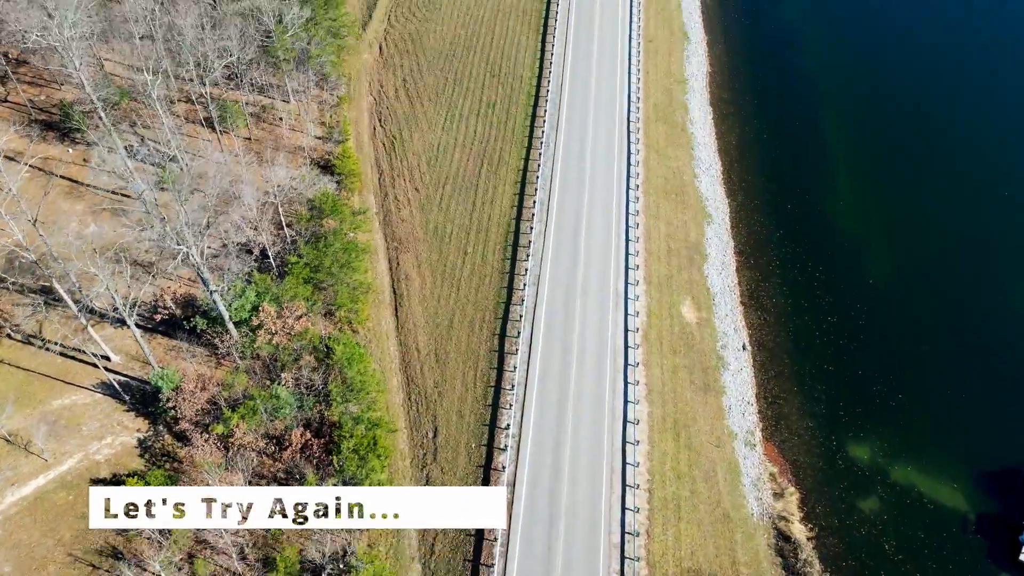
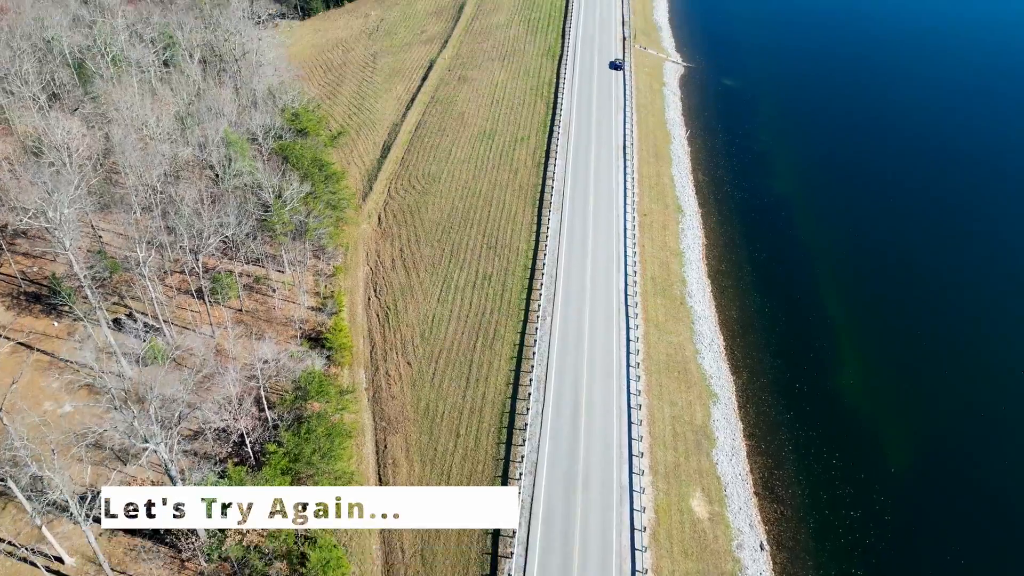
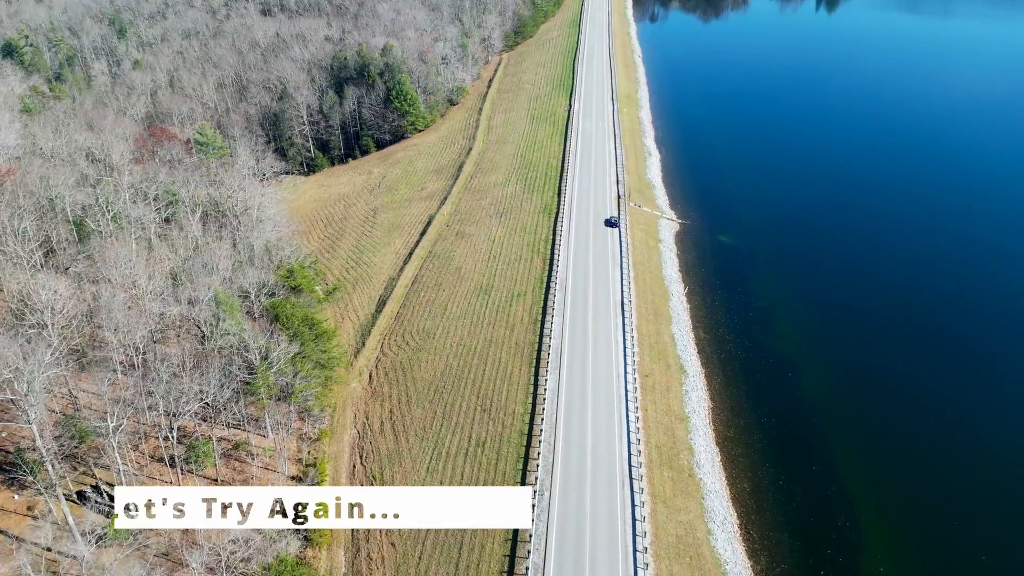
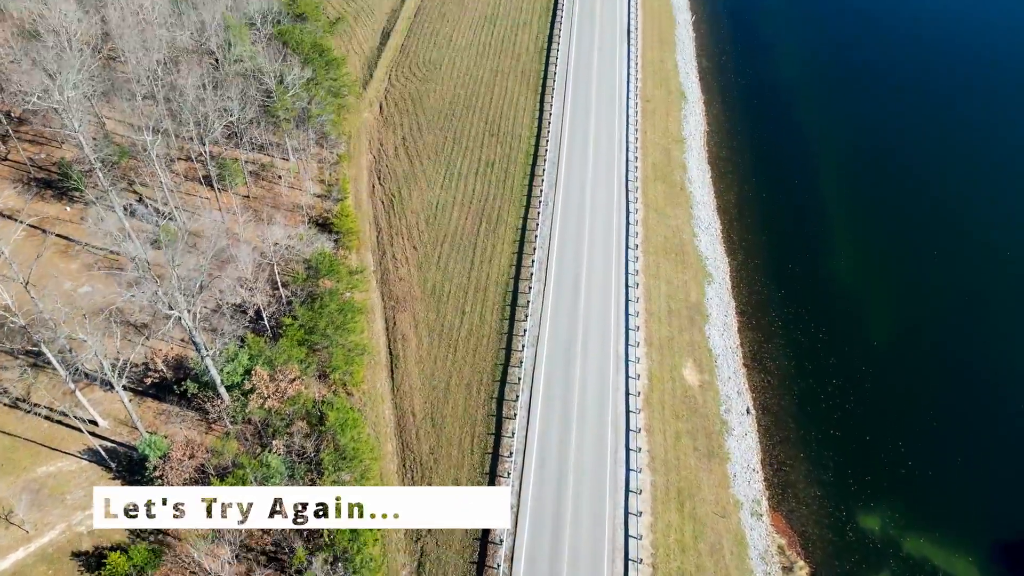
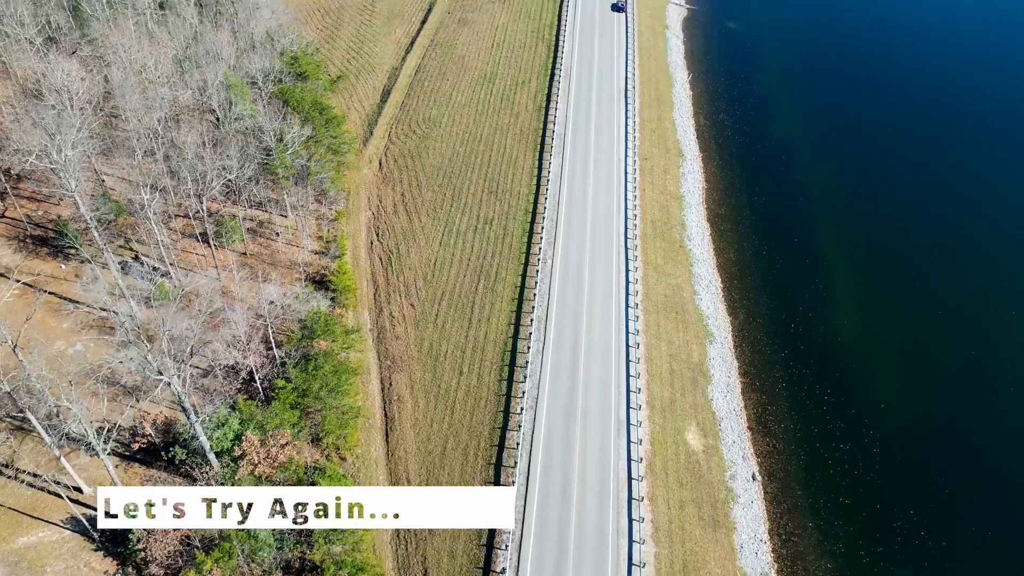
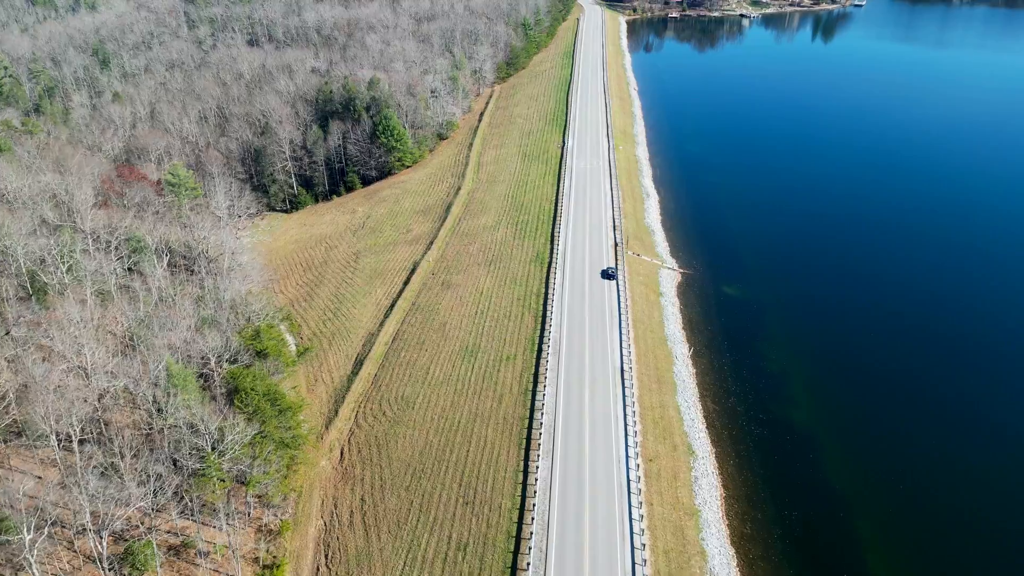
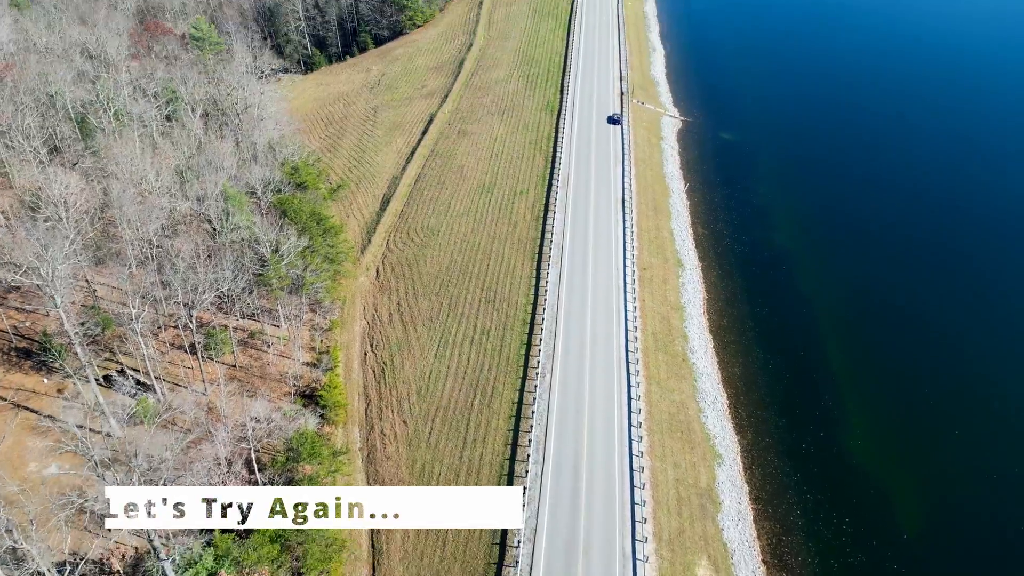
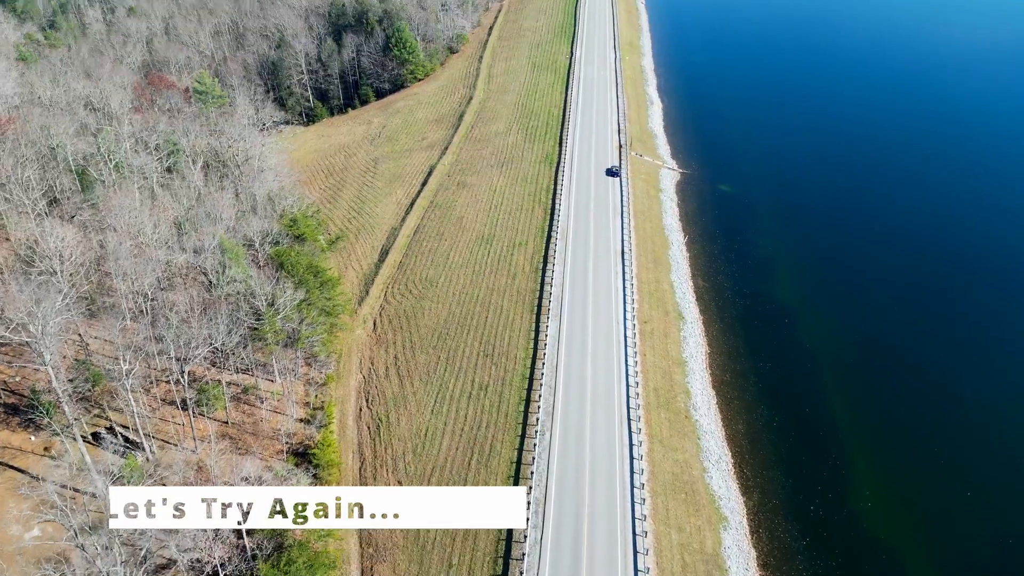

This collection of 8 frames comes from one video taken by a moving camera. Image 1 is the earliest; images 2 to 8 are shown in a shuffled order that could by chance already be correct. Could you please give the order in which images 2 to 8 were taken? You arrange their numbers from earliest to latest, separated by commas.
4, 5, 2, 7, 8, 3, 6
